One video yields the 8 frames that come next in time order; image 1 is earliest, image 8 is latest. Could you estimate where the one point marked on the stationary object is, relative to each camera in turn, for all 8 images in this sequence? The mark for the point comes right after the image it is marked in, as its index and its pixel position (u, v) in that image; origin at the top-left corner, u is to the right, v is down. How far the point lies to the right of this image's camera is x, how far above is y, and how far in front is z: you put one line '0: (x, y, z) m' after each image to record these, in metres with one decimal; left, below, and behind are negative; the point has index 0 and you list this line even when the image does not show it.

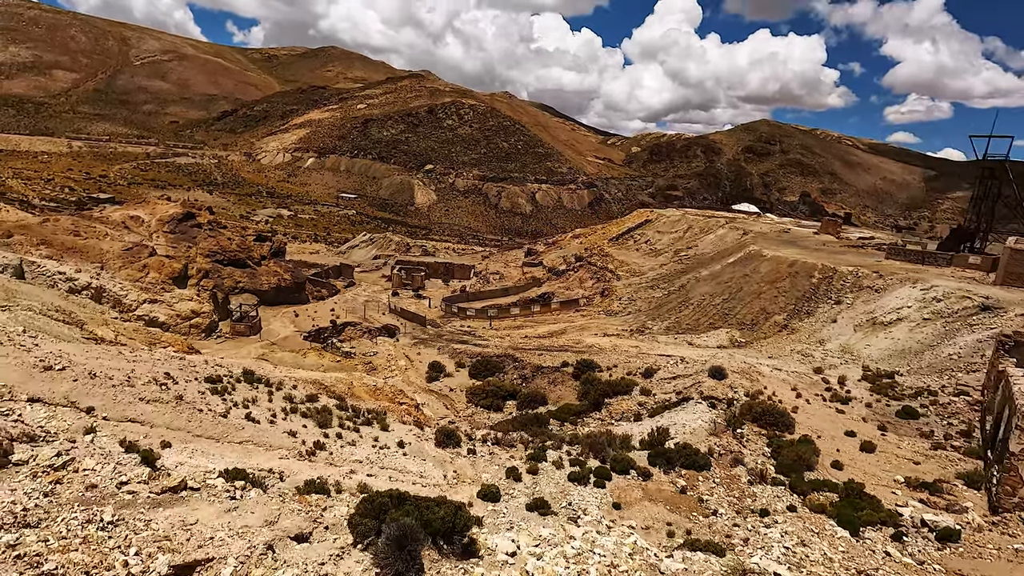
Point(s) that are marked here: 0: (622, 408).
0: (+3.4, -3.8, +17.3) m
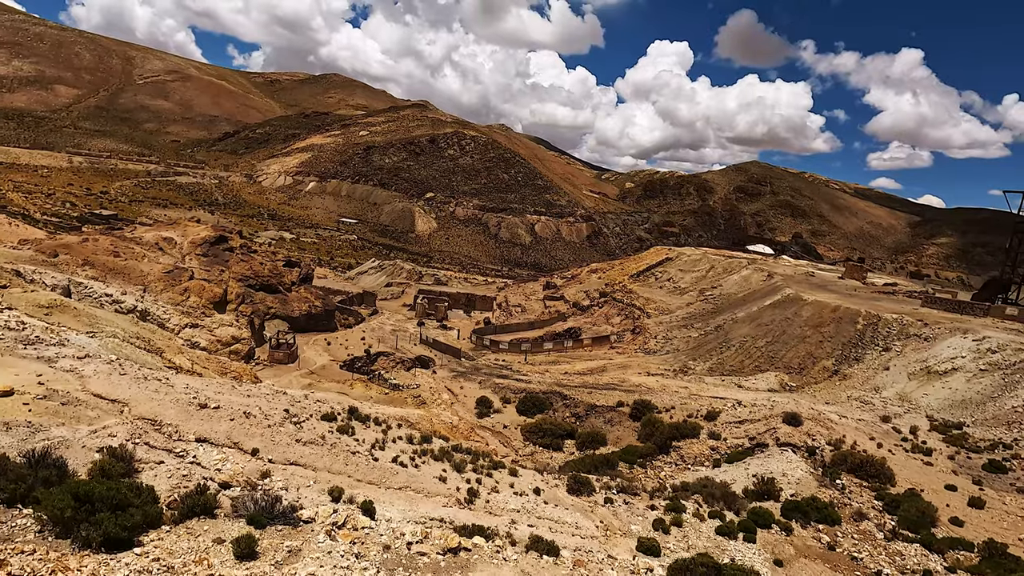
0: (+5.6, -5.1, +17.2) m
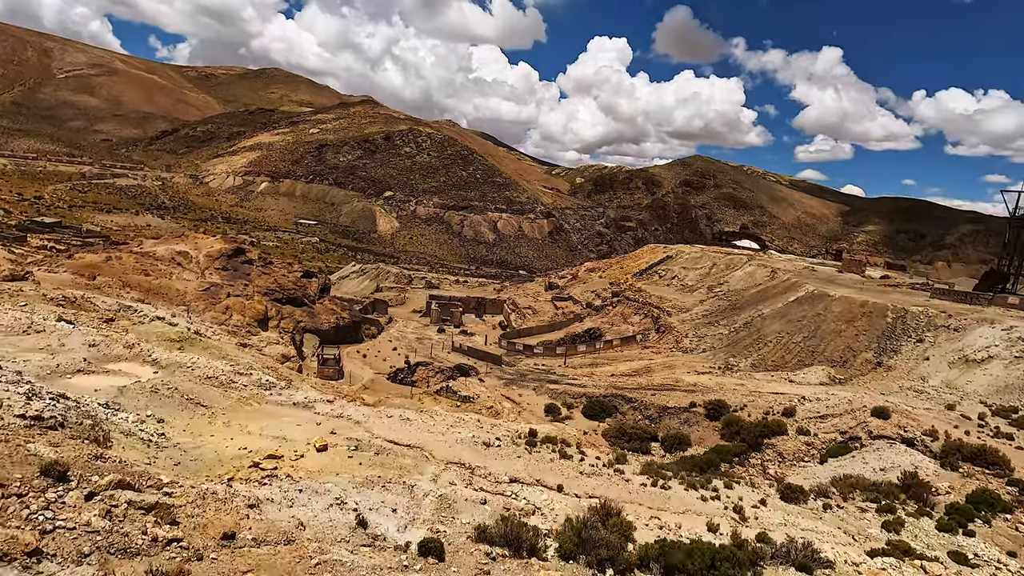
0: (+9.2, -5.3, +18.3) m
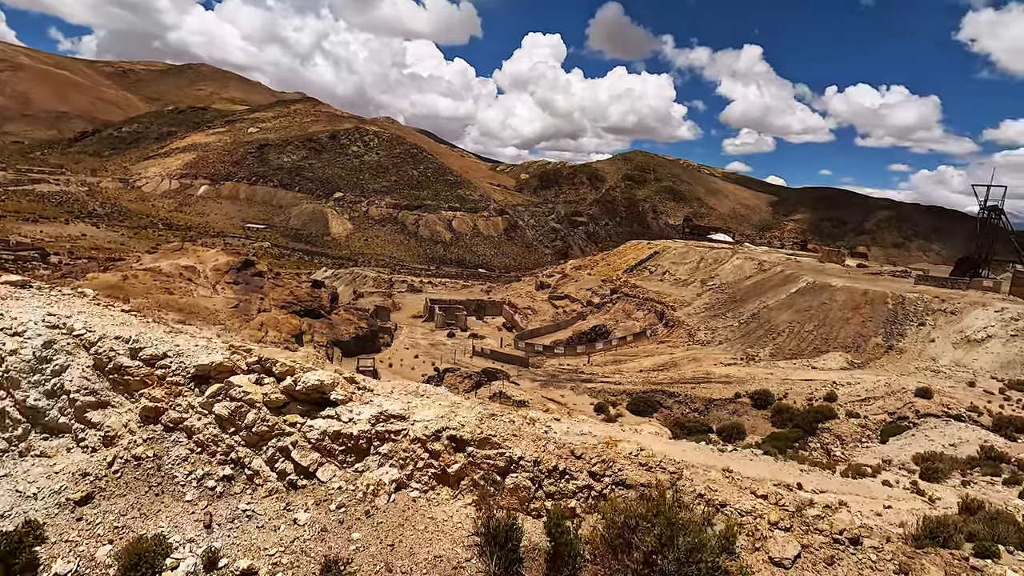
0: (+12.1, -5.1, +19.8) m
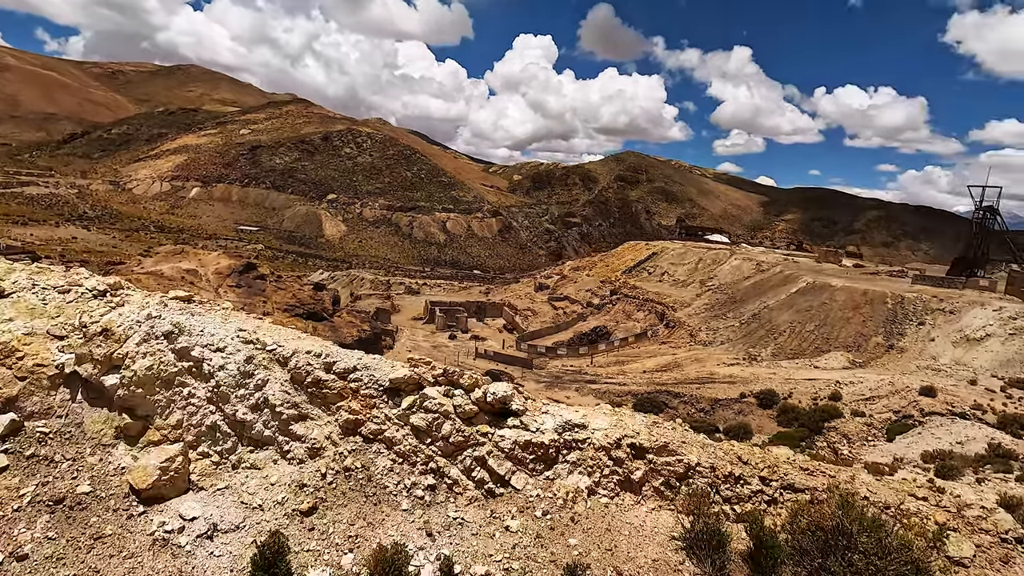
0: (+12.4, -5.1, +20.1) m
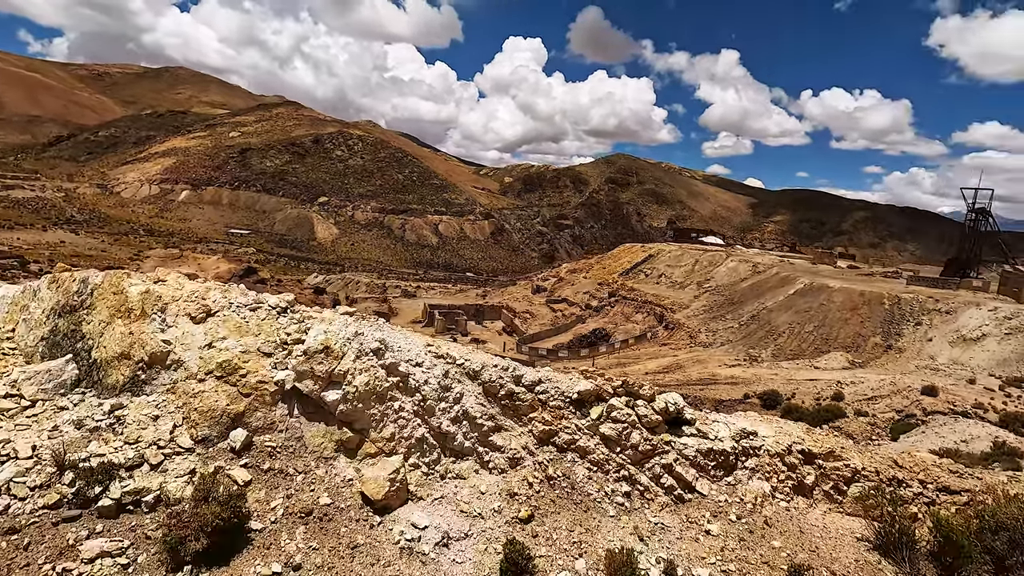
0: (+12.8, -5.2, +20.4) m
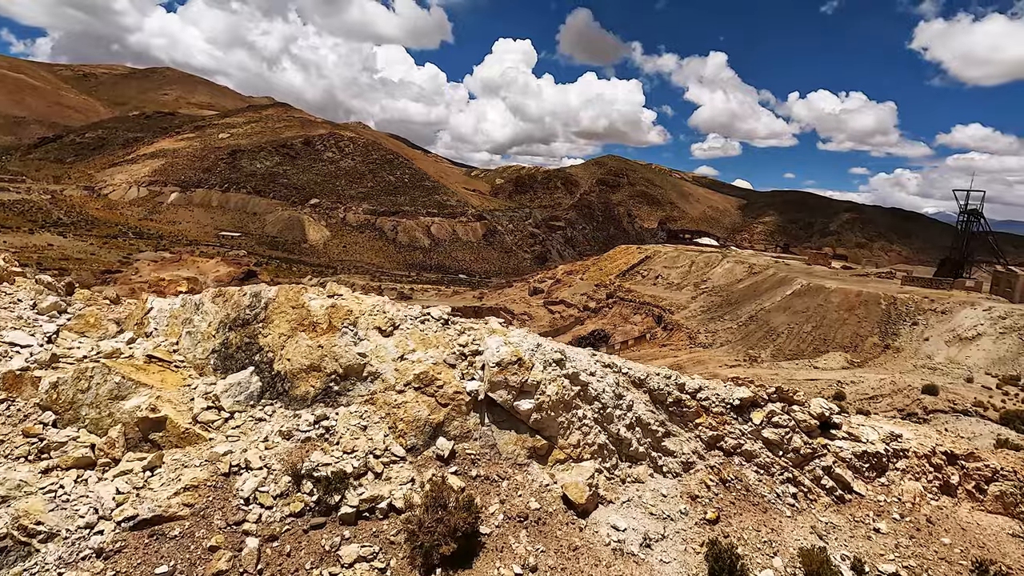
0: (+13.1, -5.2, +20.7) m
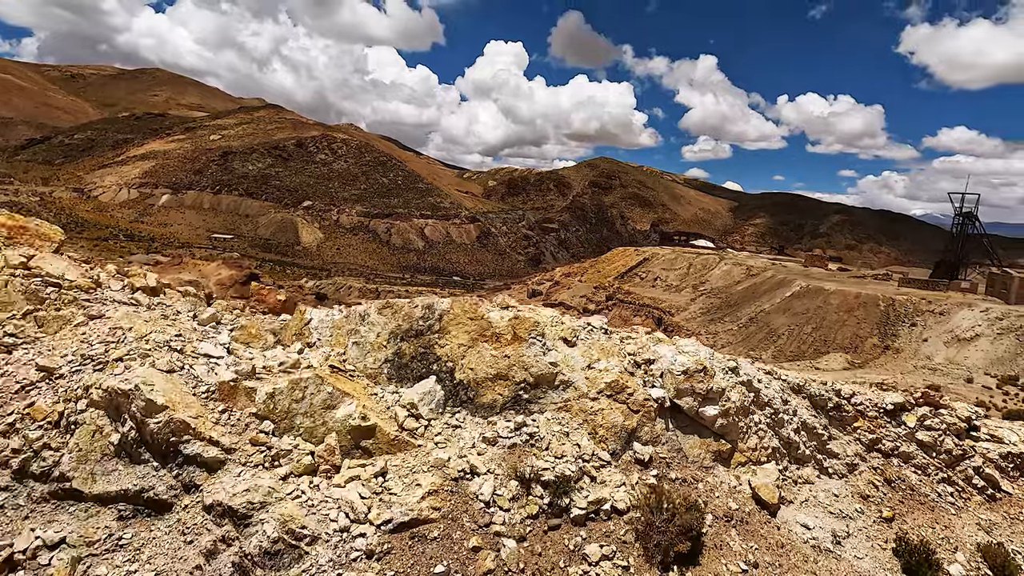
0: (+13.4, -5.3, +21.0) m
